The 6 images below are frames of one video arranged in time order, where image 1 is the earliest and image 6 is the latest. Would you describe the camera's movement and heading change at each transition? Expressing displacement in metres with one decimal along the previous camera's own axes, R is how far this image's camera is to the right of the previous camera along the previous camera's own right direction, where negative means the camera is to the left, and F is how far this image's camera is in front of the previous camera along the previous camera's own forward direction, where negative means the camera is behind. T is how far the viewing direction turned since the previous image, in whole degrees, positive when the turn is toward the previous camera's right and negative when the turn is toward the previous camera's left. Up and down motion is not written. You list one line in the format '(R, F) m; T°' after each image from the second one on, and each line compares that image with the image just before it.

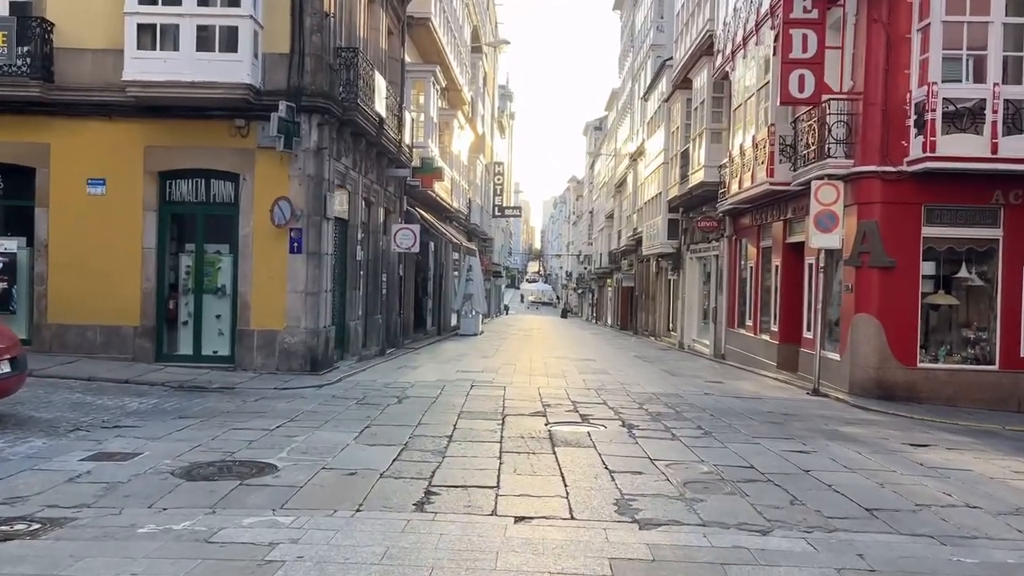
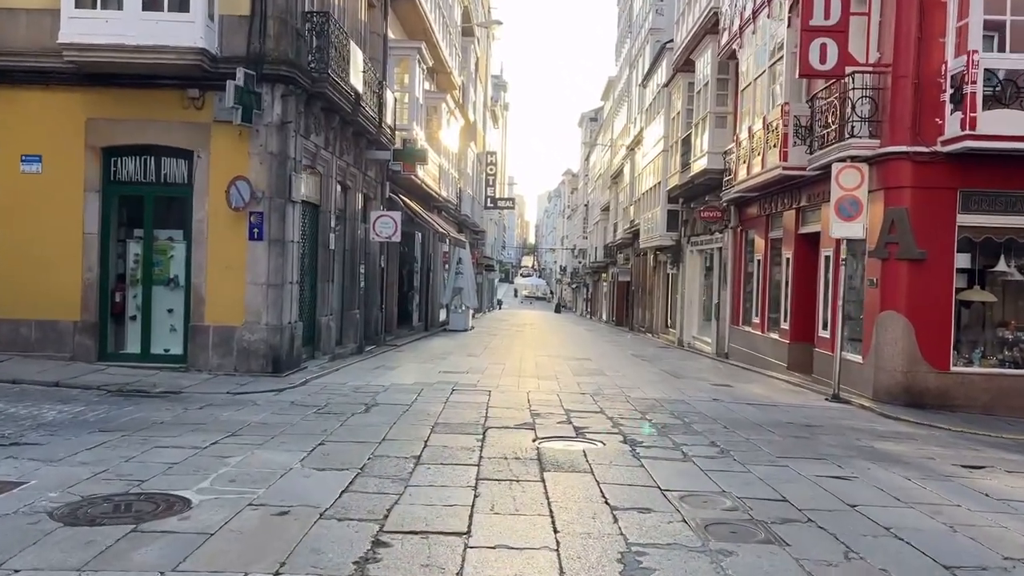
(+0.1, +1.4) m; 0°
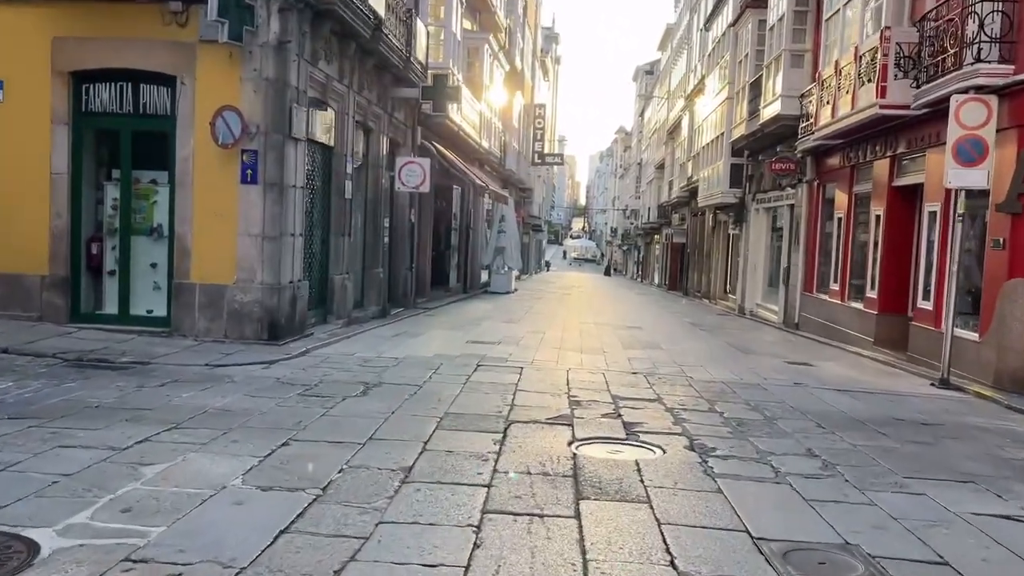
(+0.1, +2.0) m; -3°
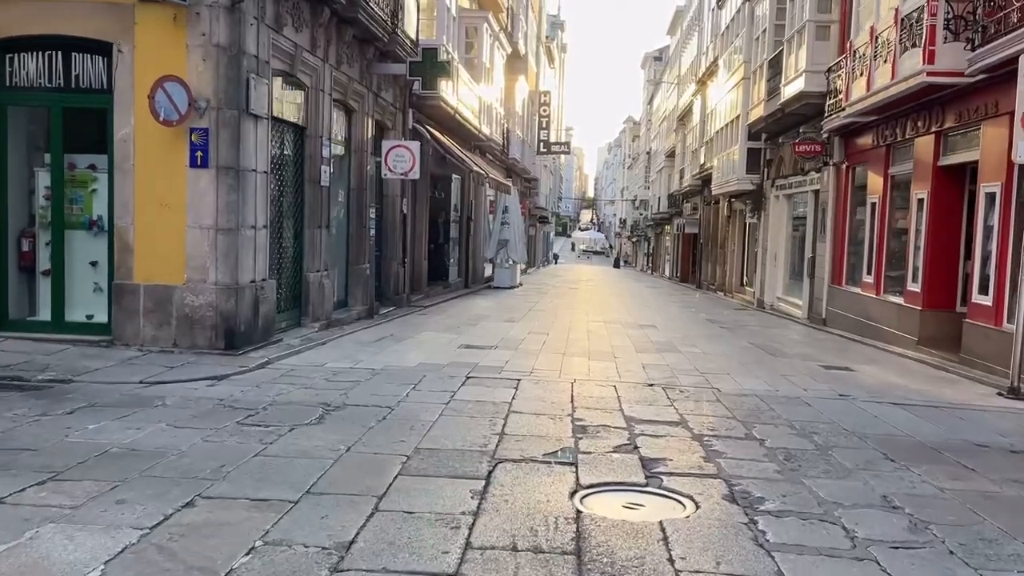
(+0.1, +1.5) m; -1°
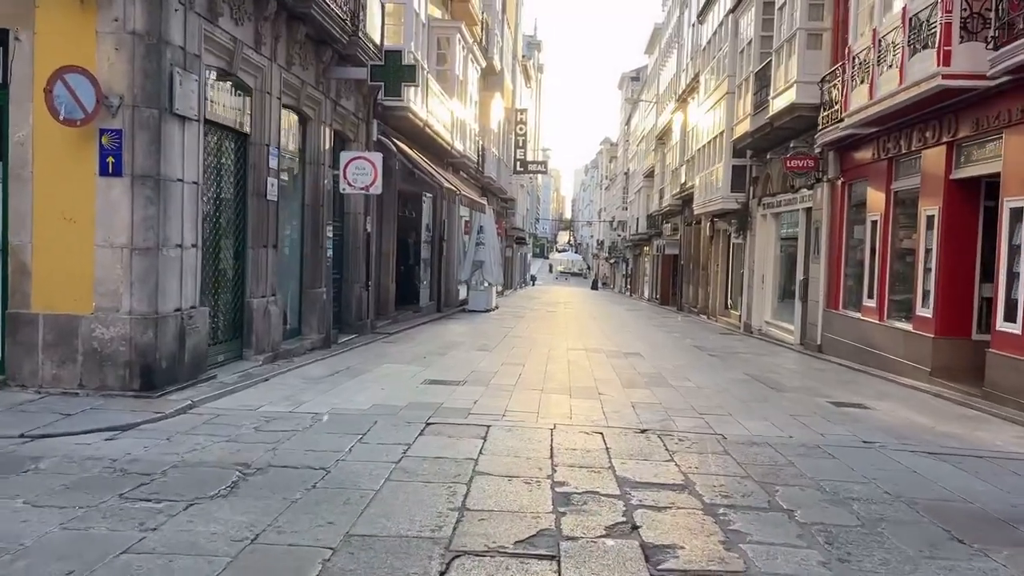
(+0.1, +1.3) m; +2°
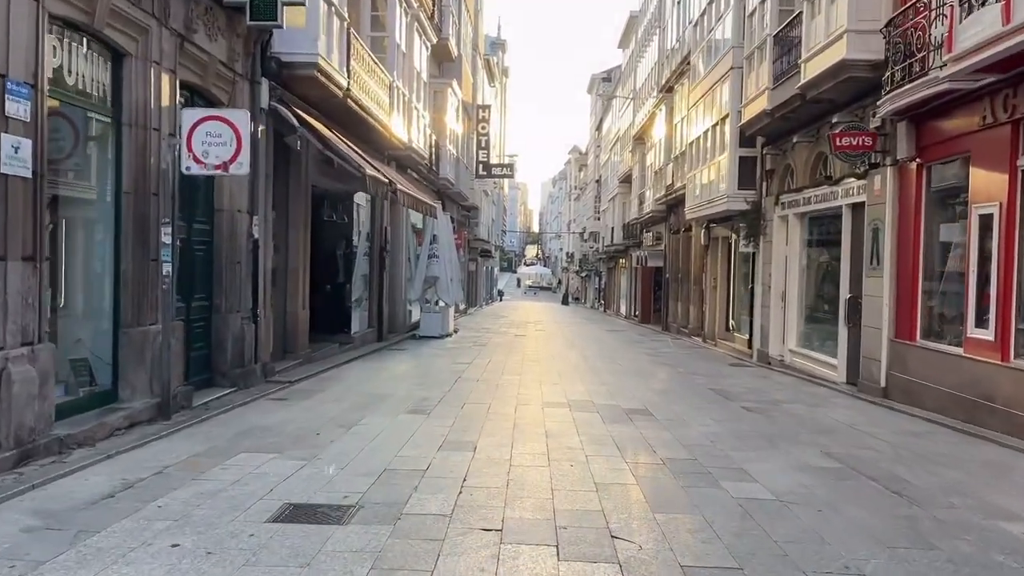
(+0.2, +4.5) m; +2°
